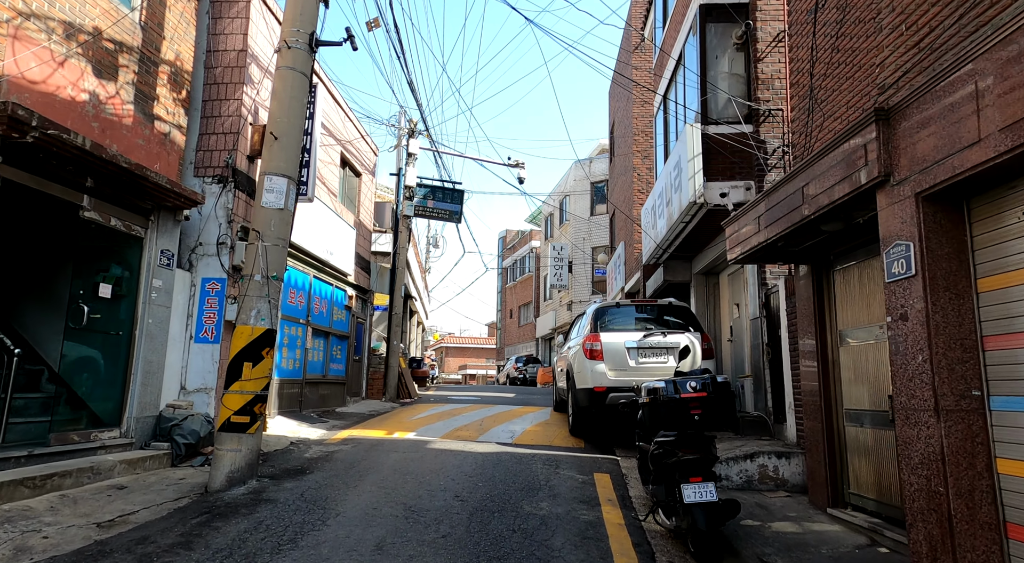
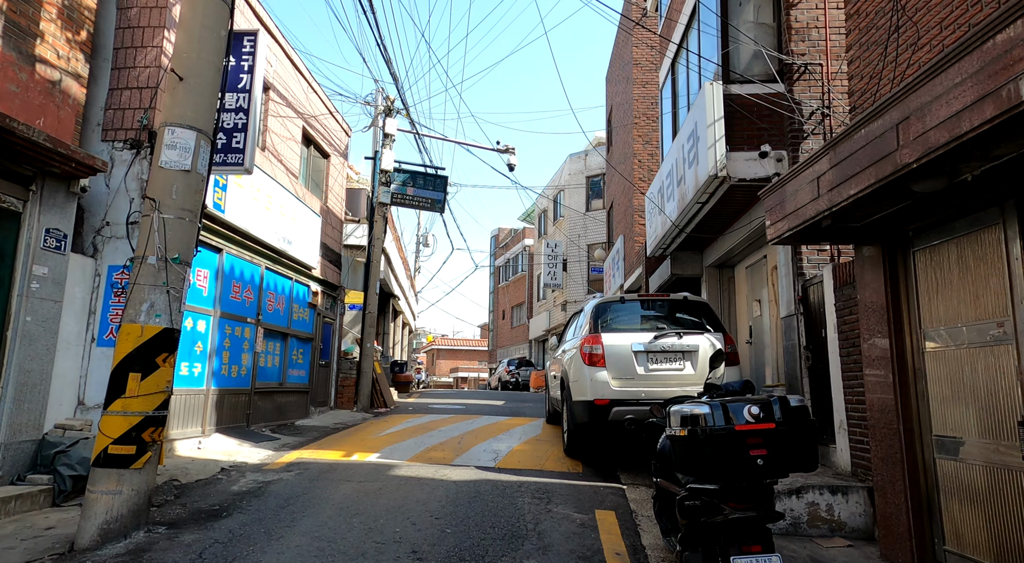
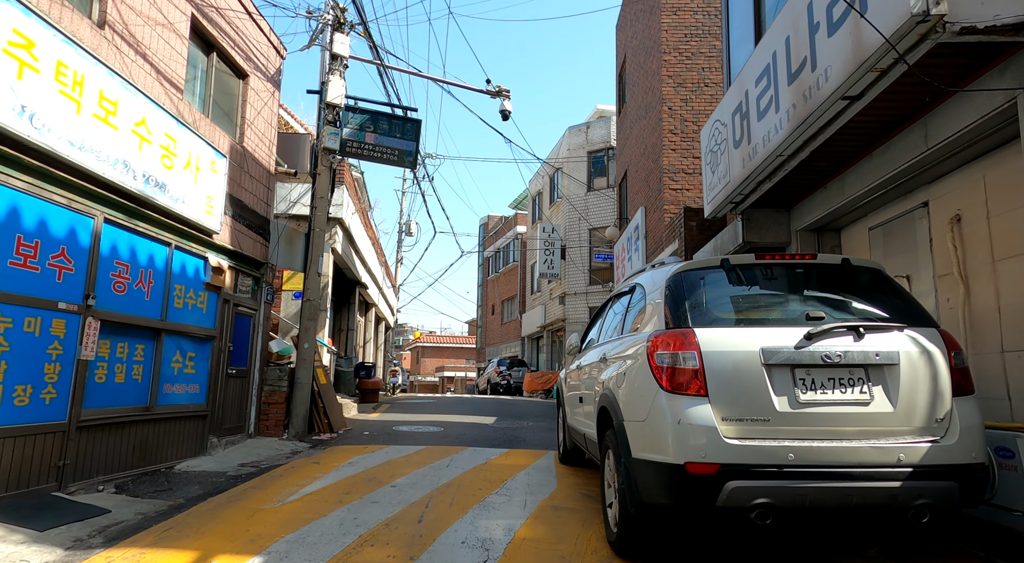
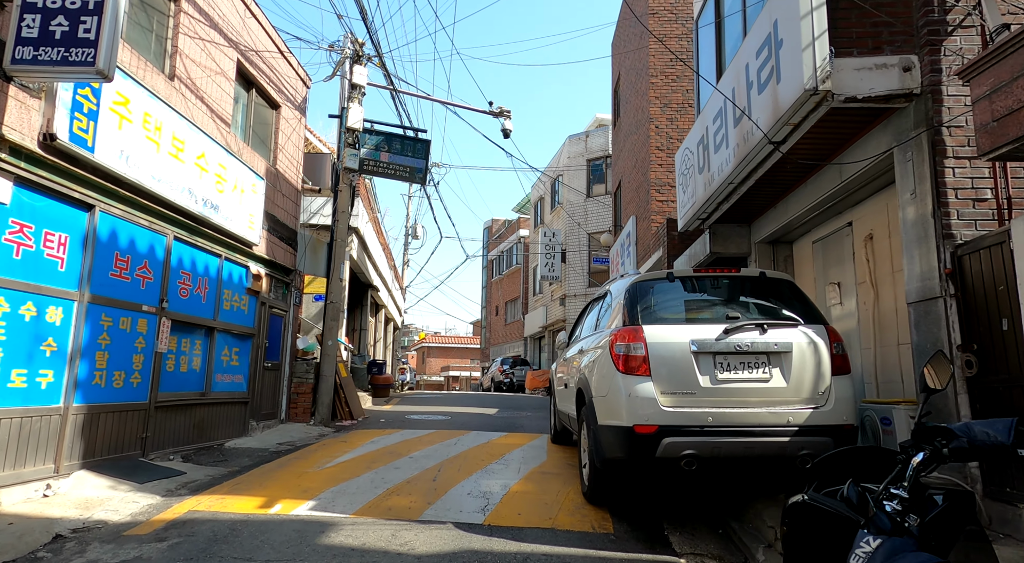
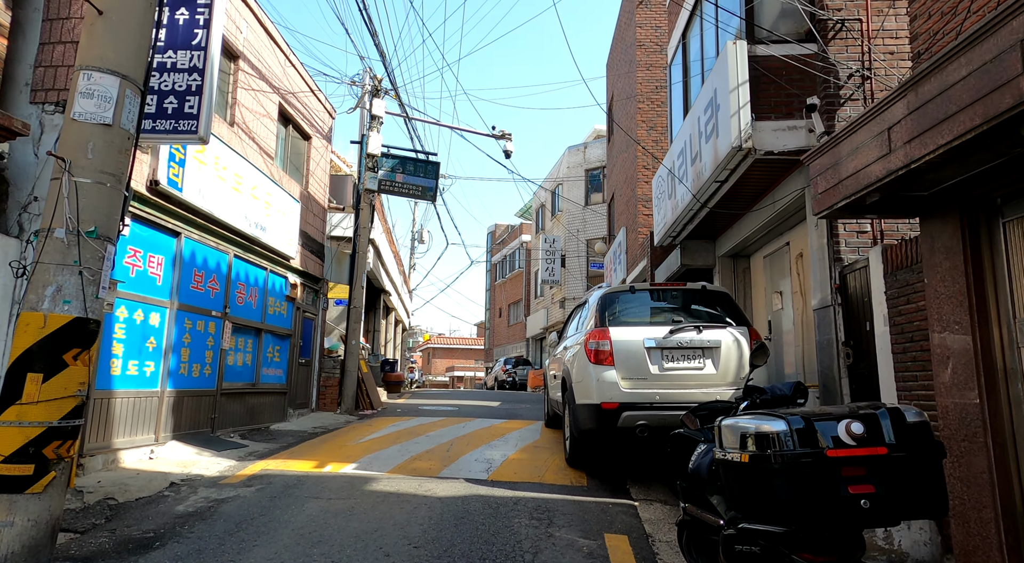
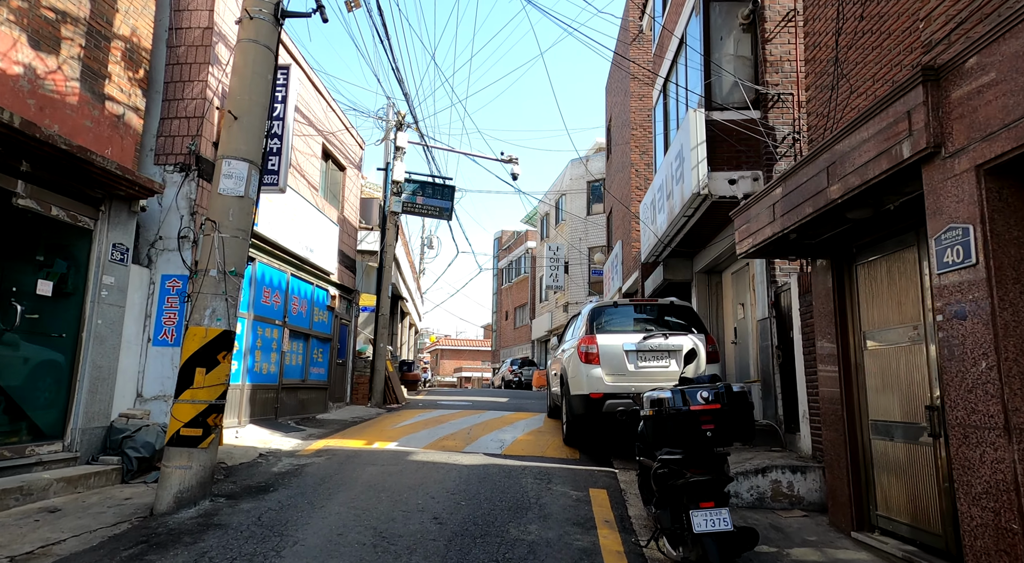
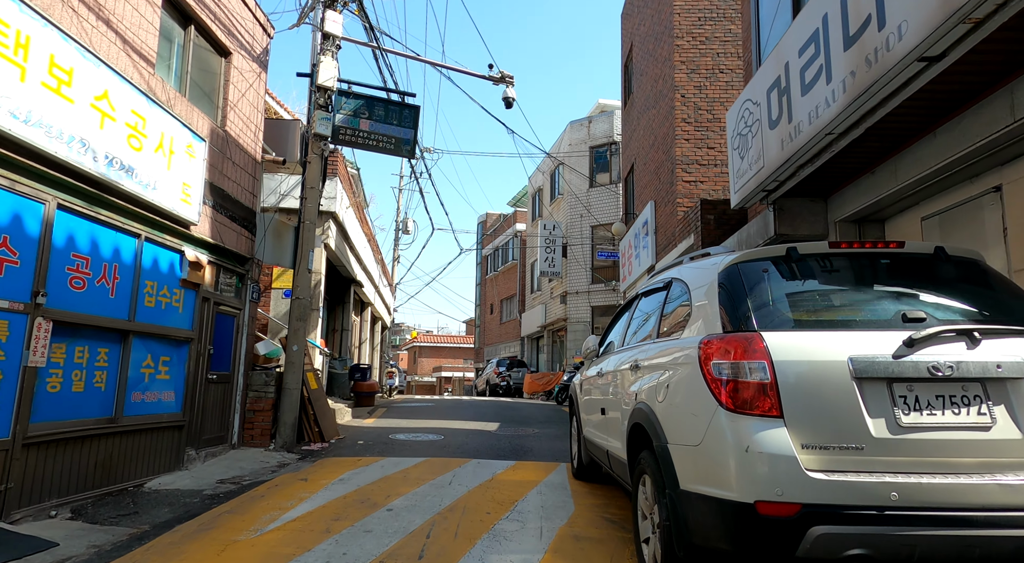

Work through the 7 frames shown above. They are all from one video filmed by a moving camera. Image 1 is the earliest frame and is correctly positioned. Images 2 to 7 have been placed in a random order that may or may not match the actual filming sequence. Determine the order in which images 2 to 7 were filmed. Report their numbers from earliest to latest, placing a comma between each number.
6, 2, 5, 4, 3, 7
